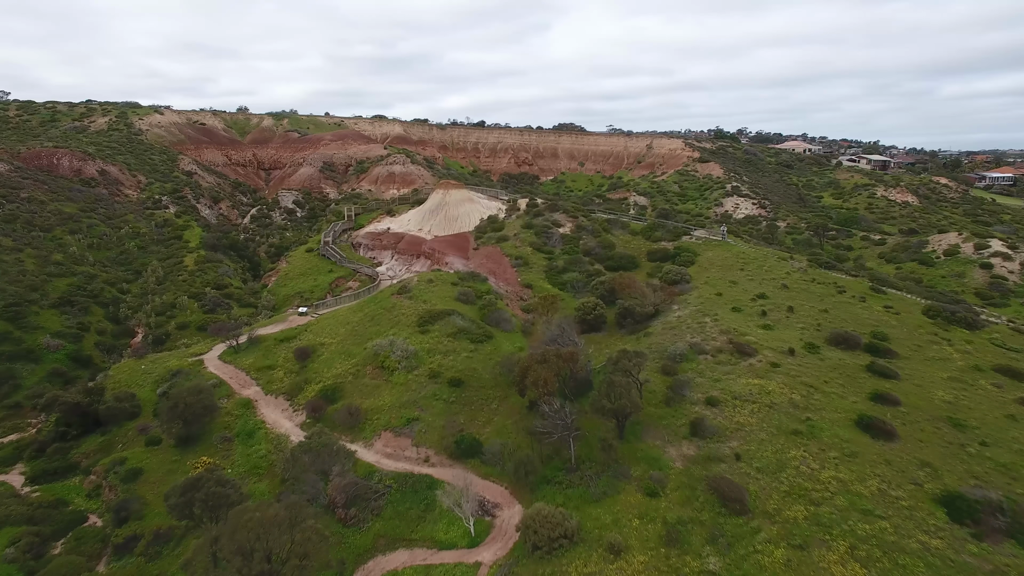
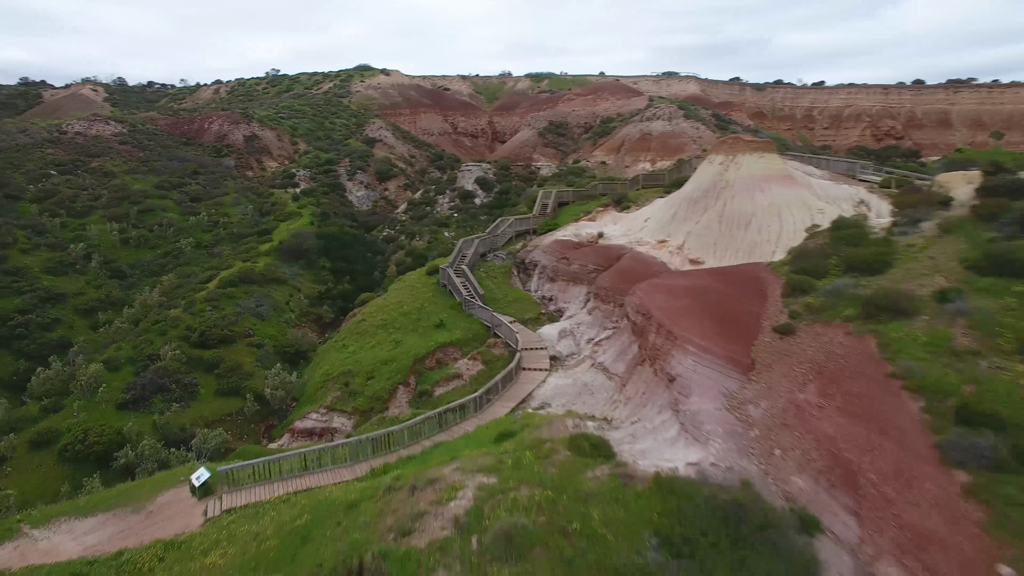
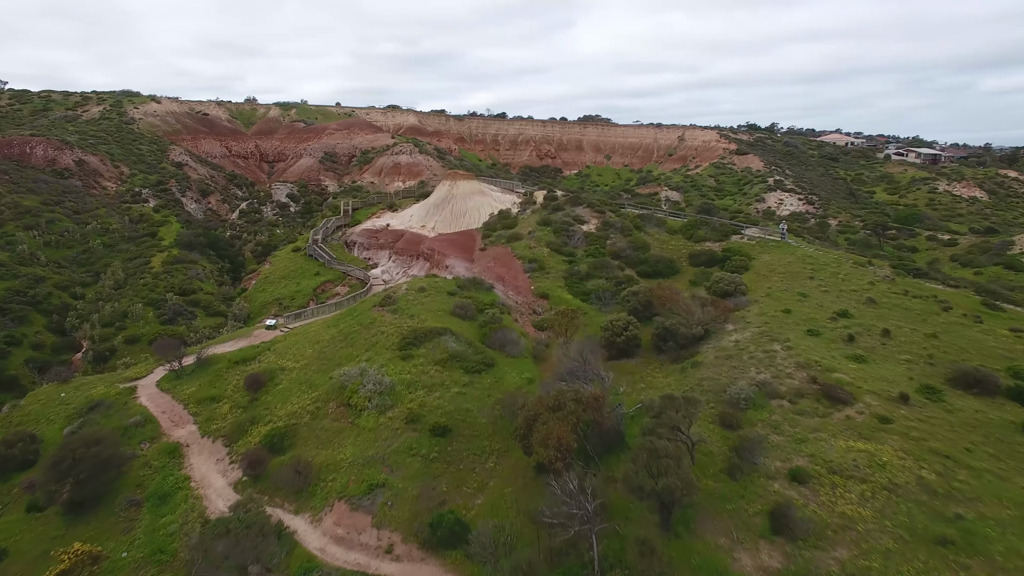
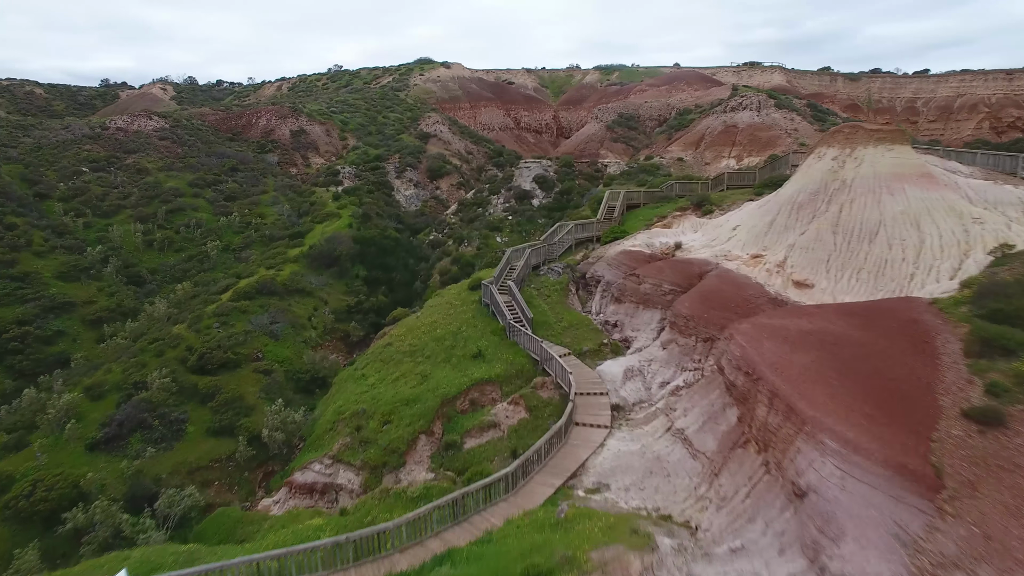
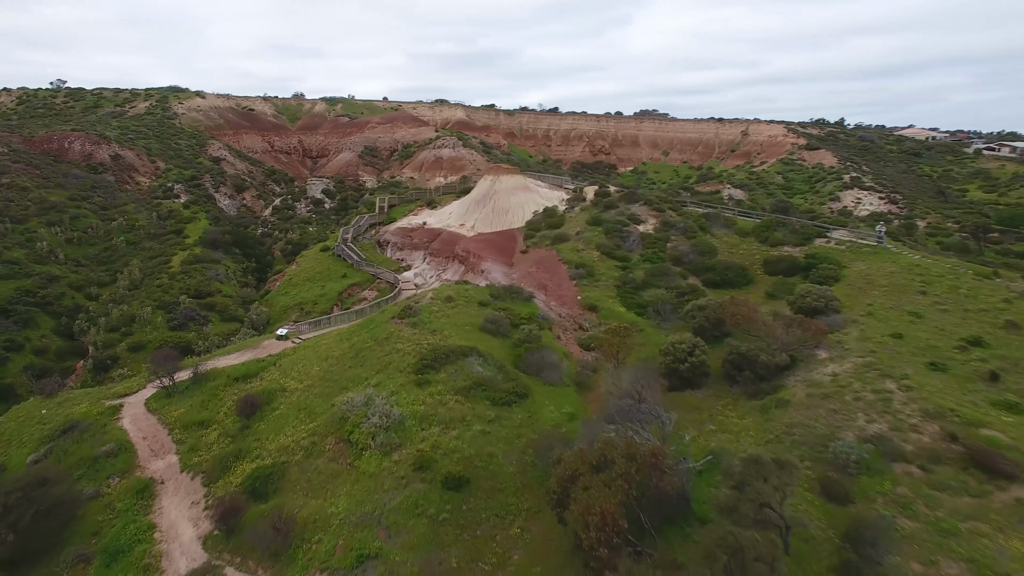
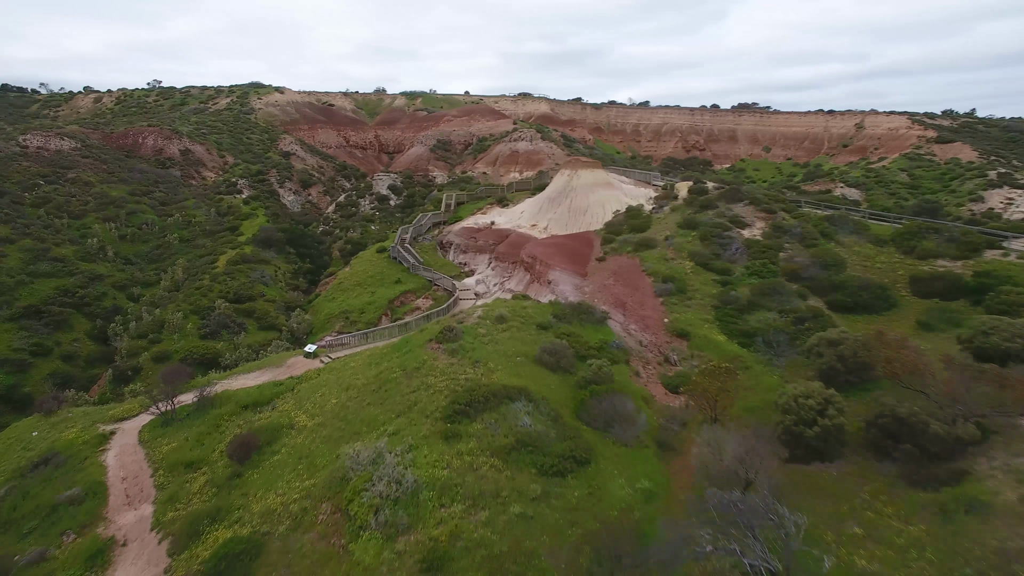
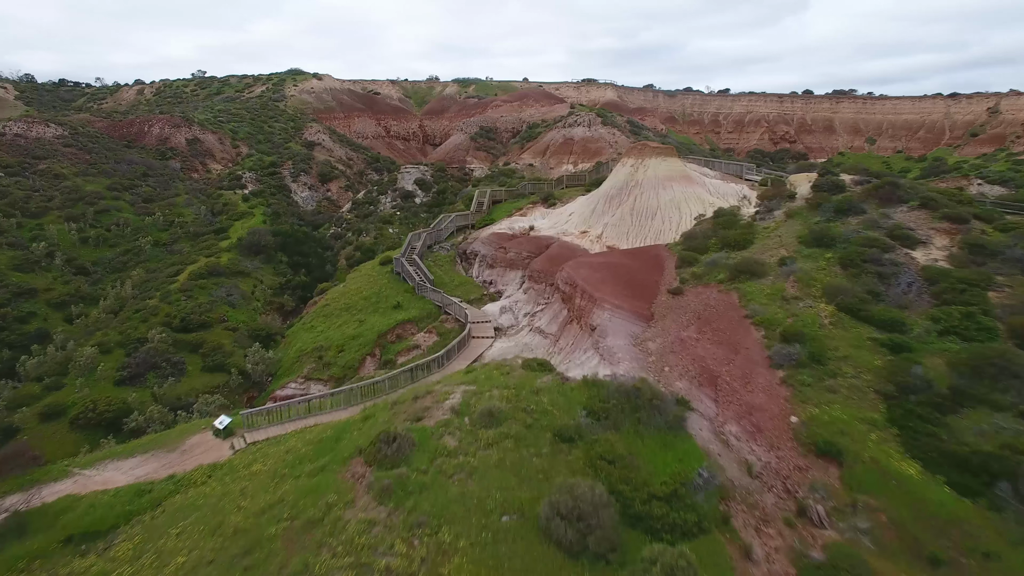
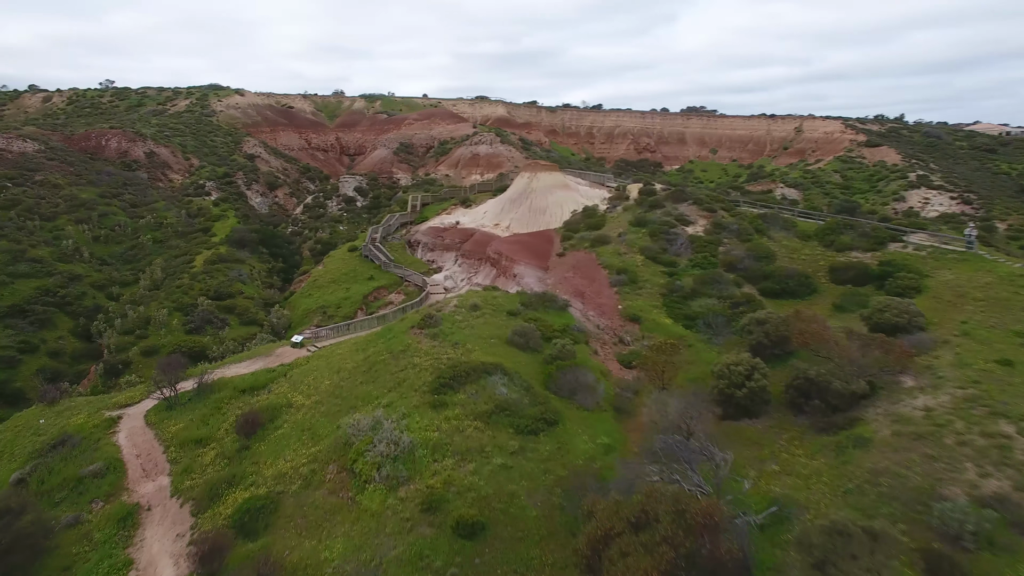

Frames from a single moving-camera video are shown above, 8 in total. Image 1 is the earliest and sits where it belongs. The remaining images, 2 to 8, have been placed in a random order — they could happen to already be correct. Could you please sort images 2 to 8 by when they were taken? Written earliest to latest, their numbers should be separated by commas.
3, 5, 8, 6, 7, 2, 4
